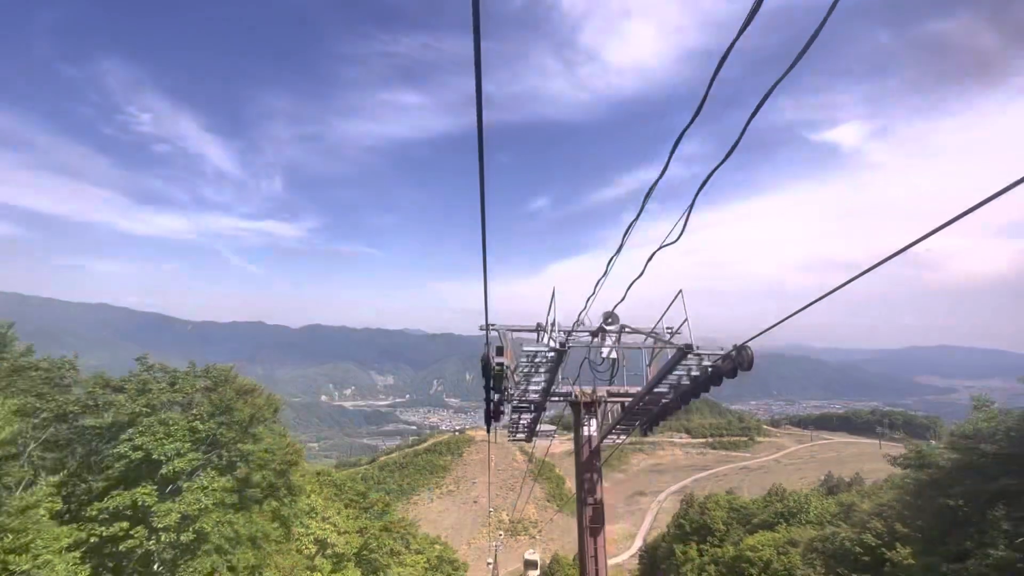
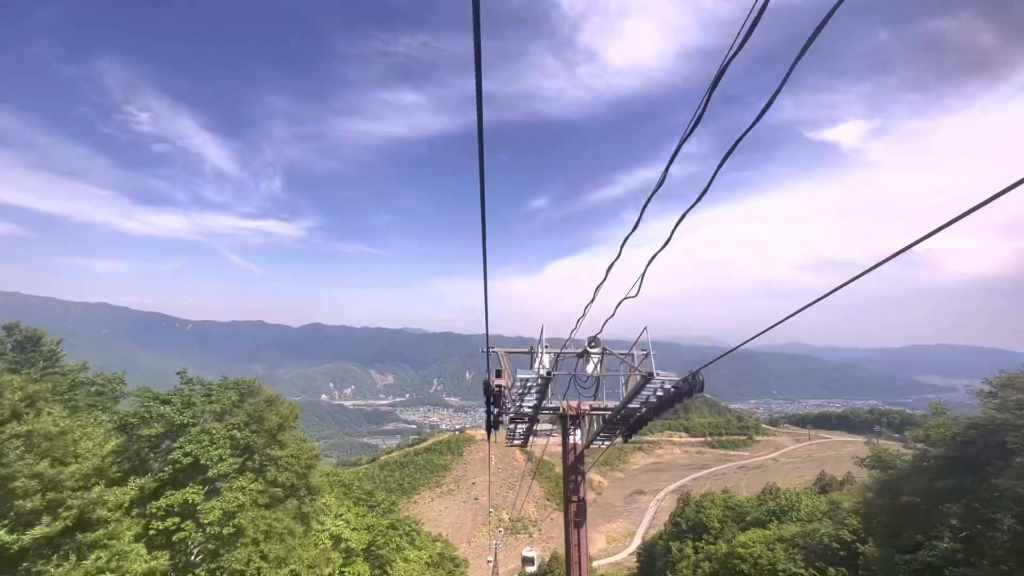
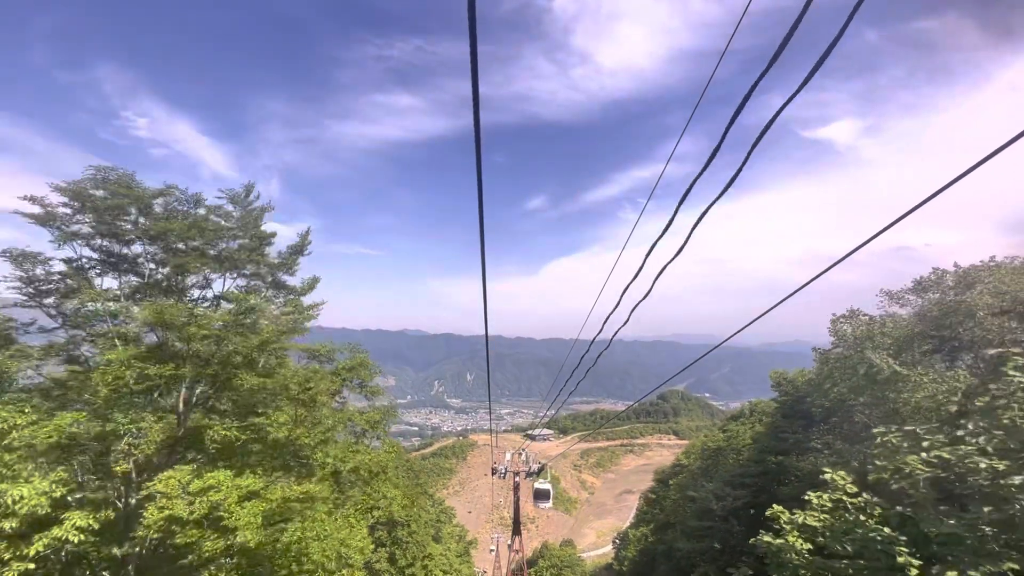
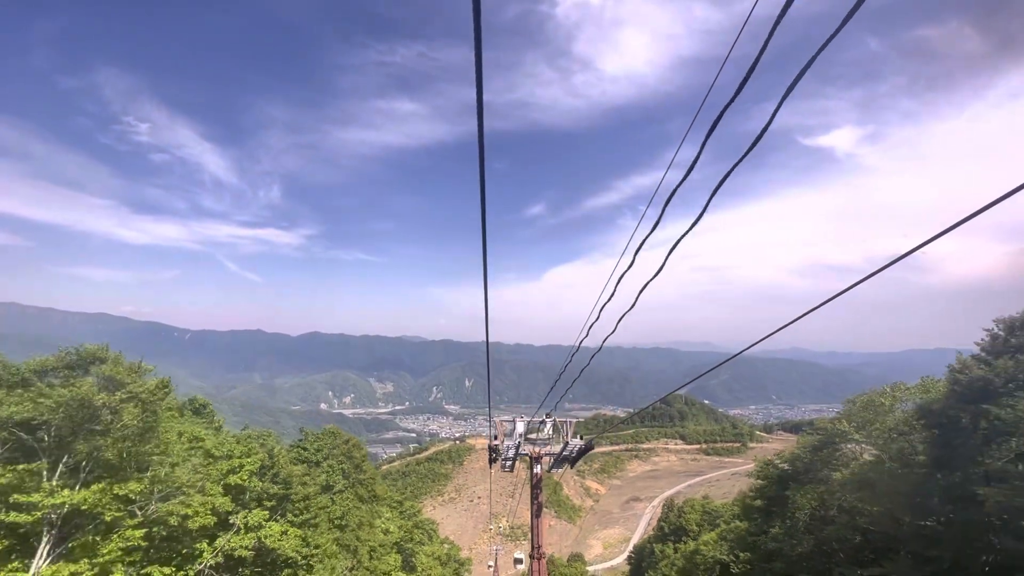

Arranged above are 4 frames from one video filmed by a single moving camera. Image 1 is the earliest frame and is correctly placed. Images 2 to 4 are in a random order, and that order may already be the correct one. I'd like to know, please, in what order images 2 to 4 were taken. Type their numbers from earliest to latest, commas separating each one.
2, 4, 3
